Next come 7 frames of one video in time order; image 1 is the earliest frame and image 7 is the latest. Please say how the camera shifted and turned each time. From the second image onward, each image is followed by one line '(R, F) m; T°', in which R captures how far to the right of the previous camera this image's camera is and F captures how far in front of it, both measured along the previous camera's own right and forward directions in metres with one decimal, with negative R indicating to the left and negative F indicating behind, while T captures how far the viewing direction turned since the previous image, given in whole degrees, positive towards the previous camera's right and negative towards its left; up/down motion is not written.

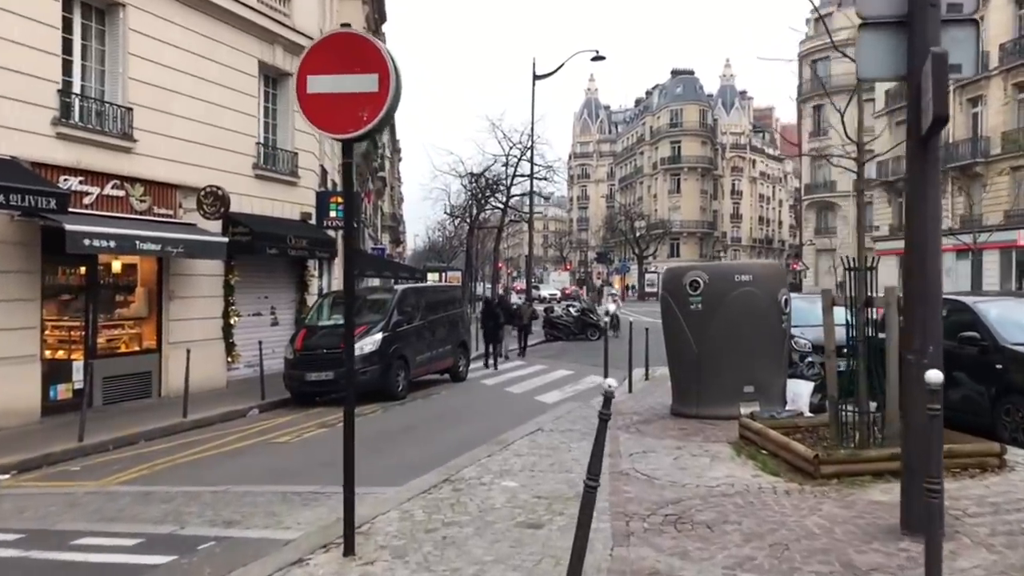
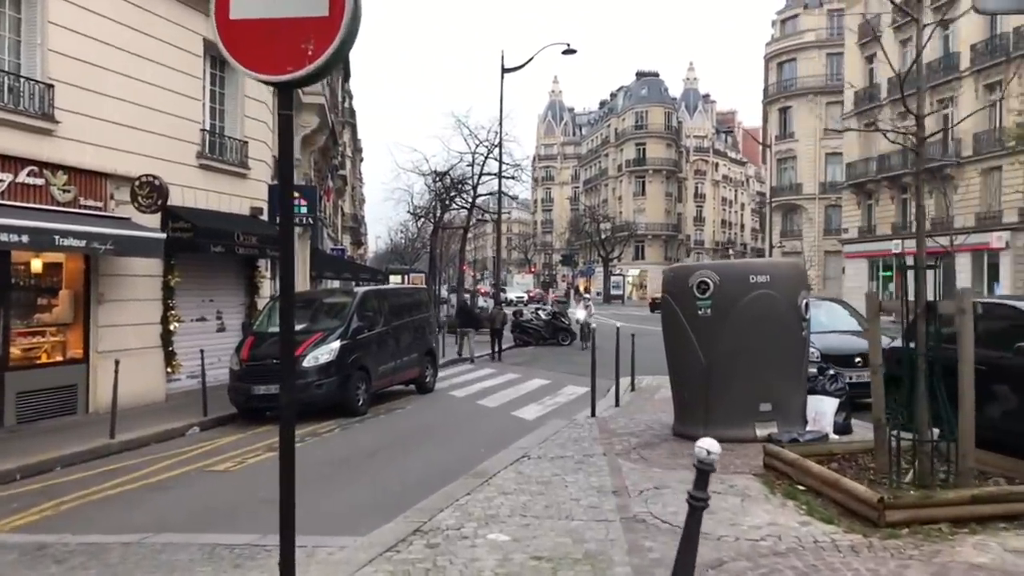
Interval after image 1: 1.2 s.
(-0.2, +1.4) m; +2°
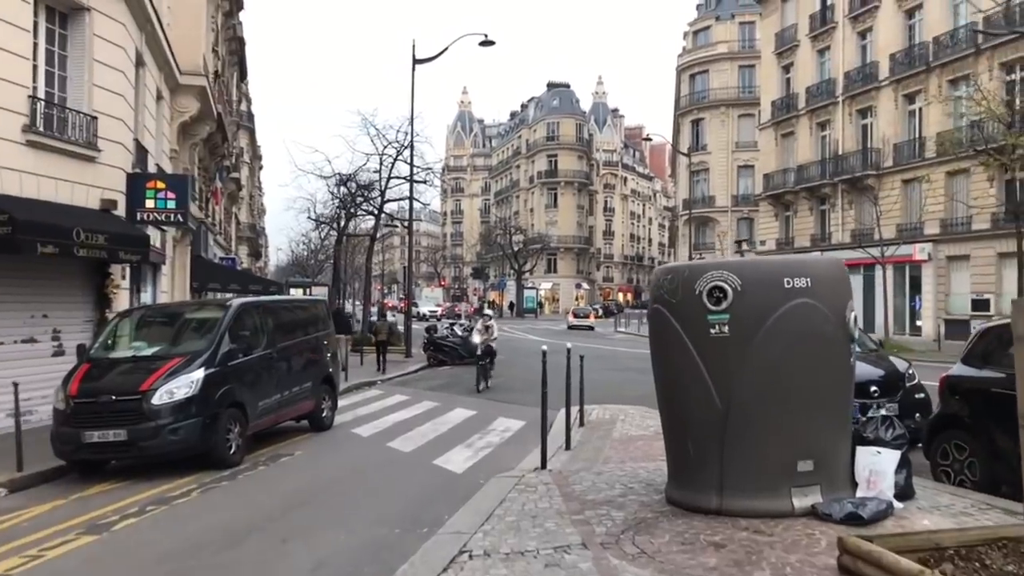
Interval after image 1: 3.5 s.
(-0.1, +2.7) m; +6°
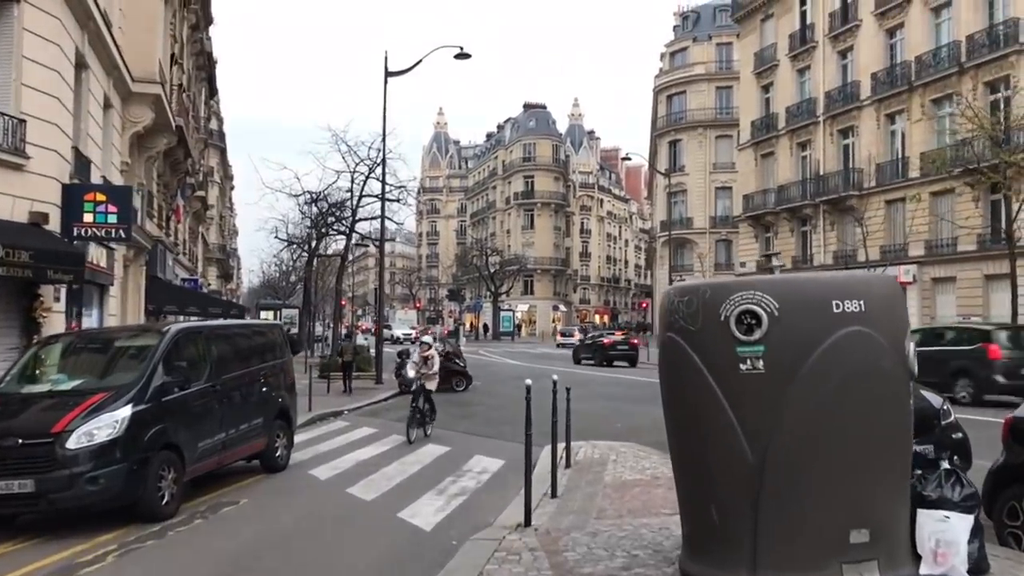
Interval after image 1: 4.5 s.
(0.0, +1.2) m; +2°
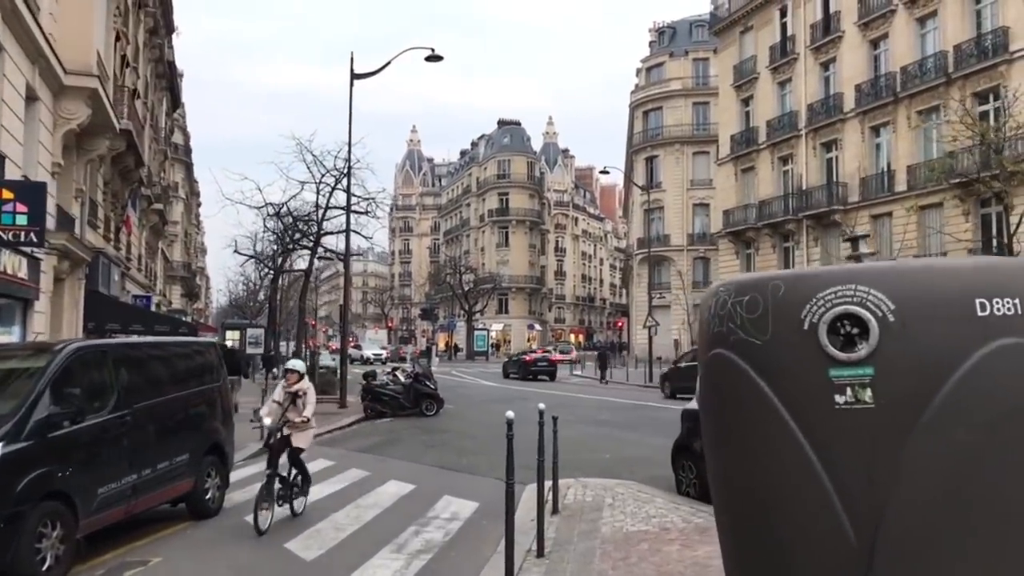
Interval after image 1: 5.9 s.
(0.0, +1.6) m; +2°
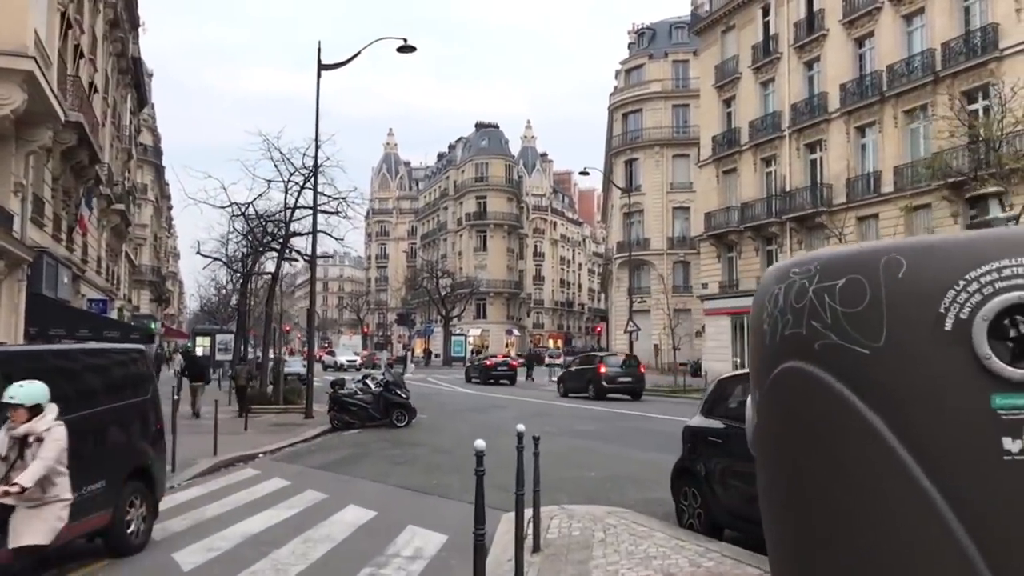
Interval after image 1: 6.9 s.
(0.0, +1.2) m; +1°
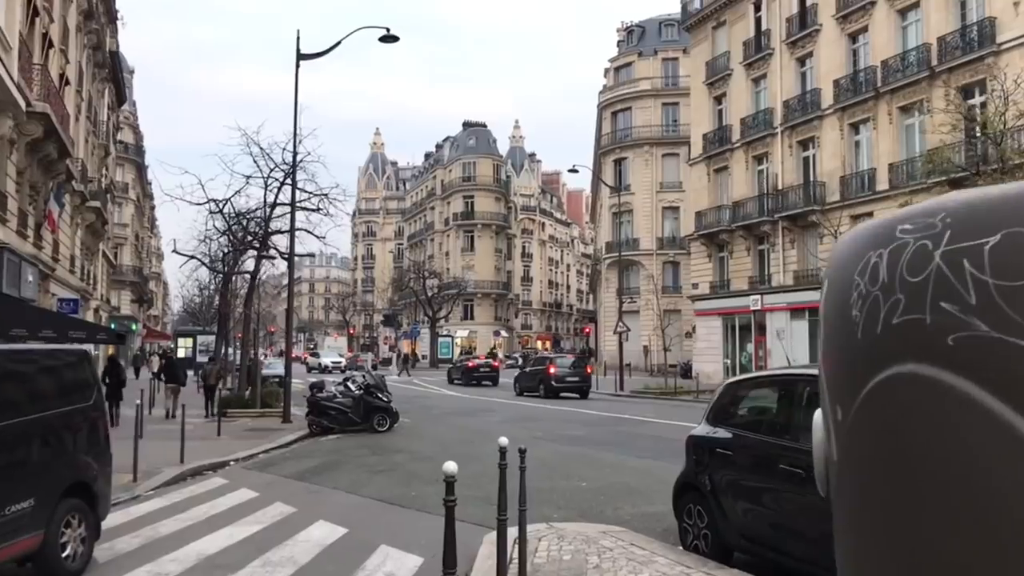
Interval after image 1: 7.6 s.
(0.0, +0.8) m; +1°
